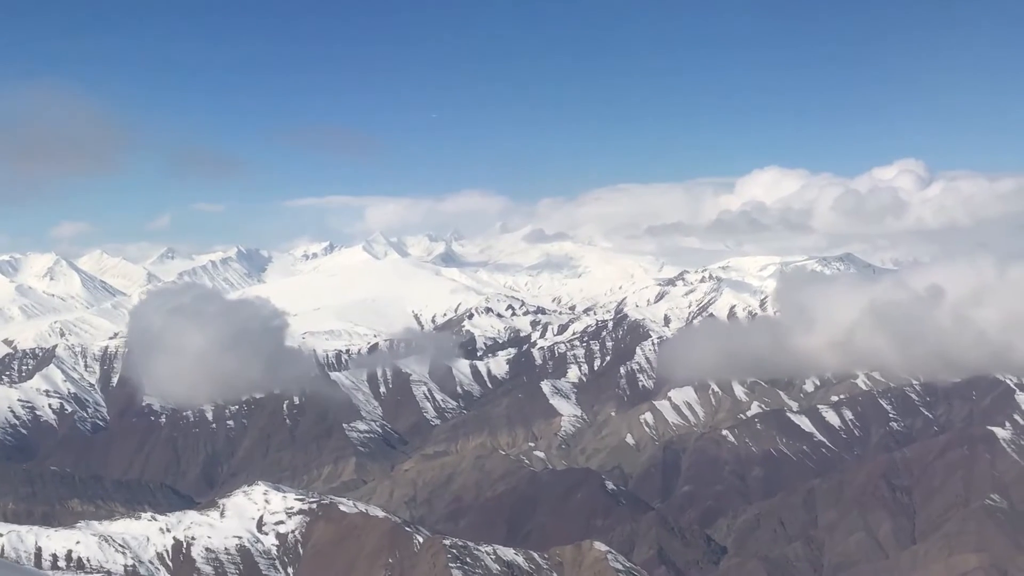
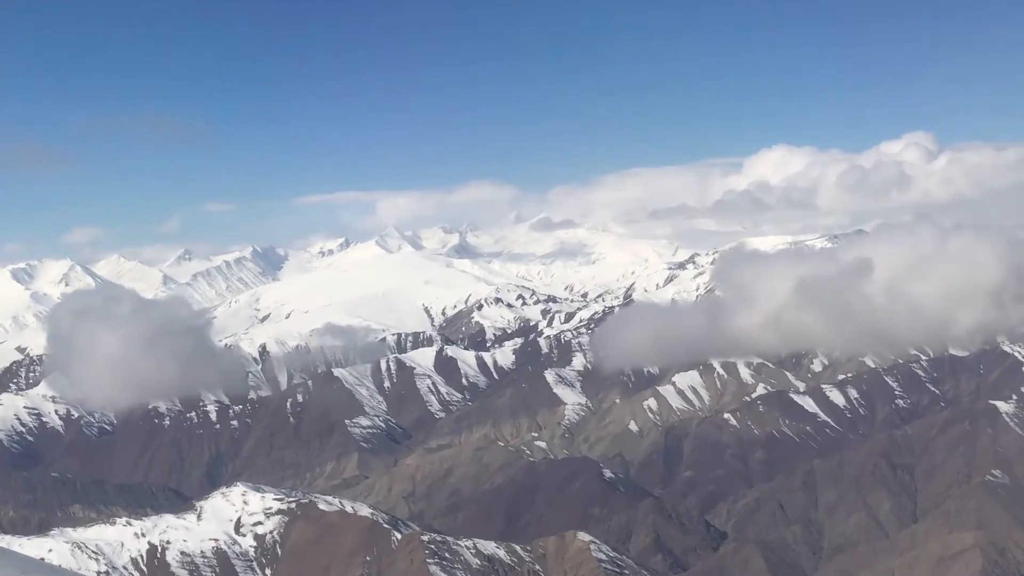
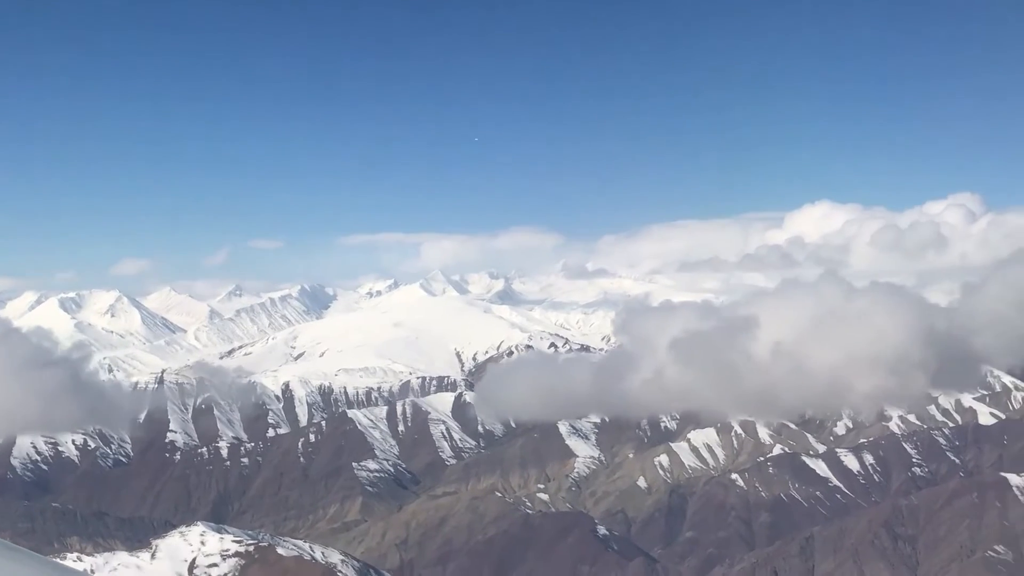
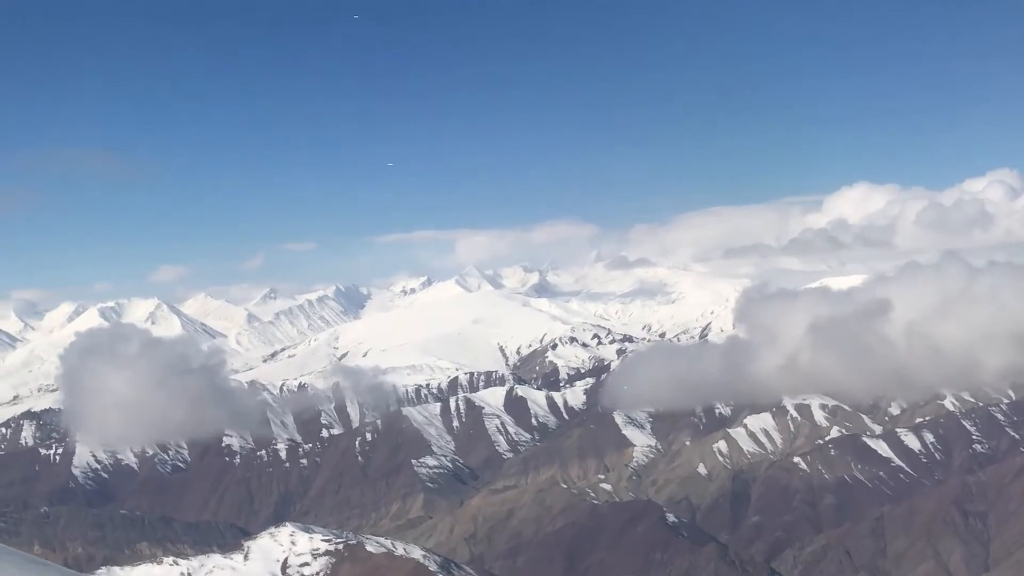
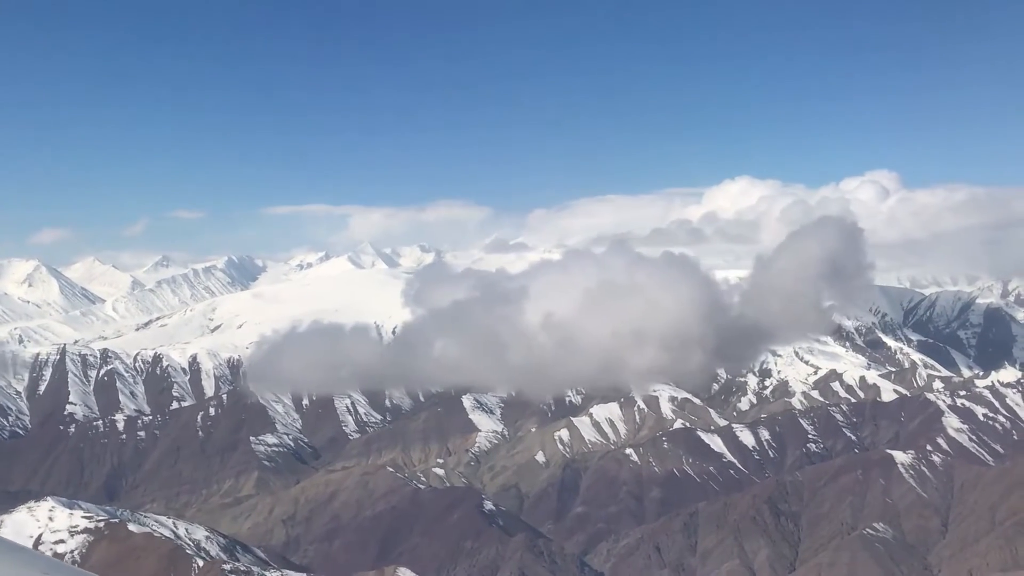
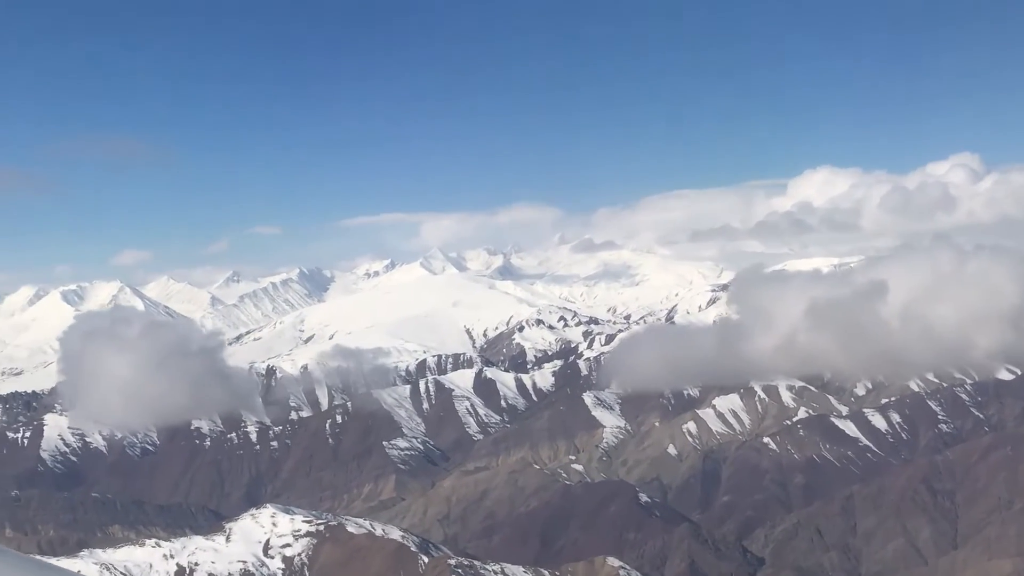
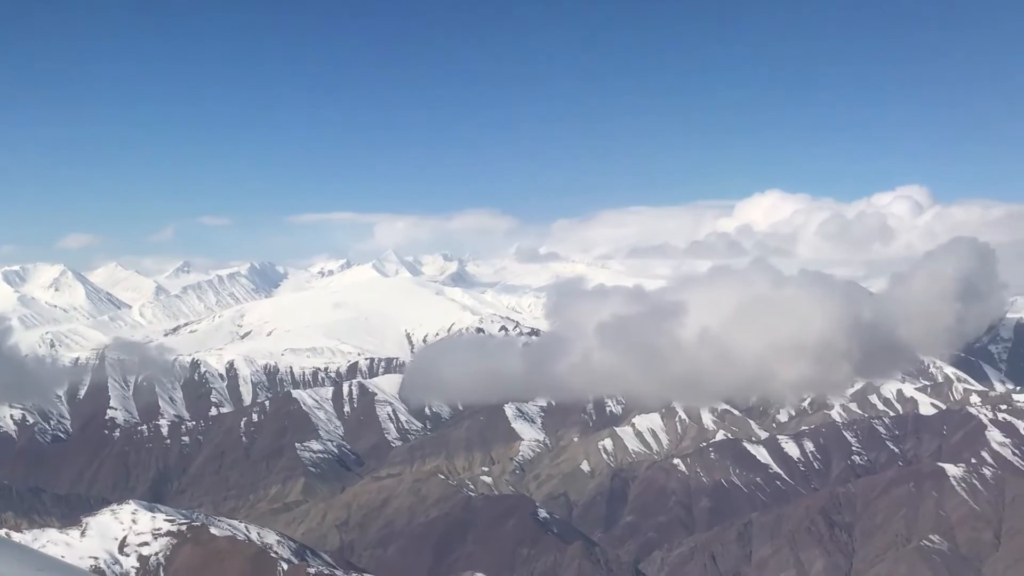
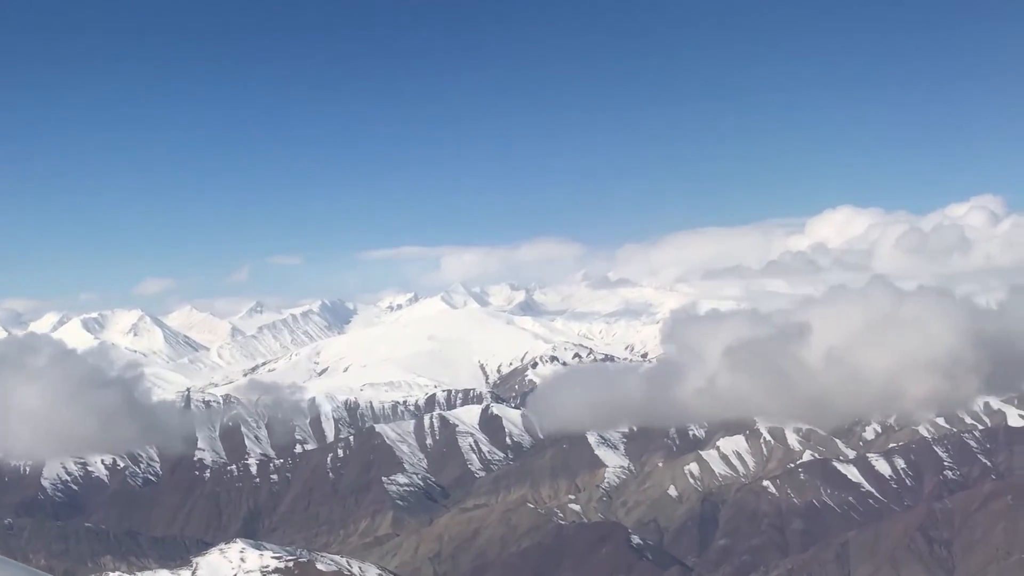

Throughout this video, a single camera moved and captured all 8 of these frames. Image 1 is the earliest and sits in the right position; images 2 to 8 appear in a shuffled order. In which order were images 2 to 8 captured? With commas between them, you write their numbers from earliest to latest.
2, 6, 4, 8, 3, 7, 5
